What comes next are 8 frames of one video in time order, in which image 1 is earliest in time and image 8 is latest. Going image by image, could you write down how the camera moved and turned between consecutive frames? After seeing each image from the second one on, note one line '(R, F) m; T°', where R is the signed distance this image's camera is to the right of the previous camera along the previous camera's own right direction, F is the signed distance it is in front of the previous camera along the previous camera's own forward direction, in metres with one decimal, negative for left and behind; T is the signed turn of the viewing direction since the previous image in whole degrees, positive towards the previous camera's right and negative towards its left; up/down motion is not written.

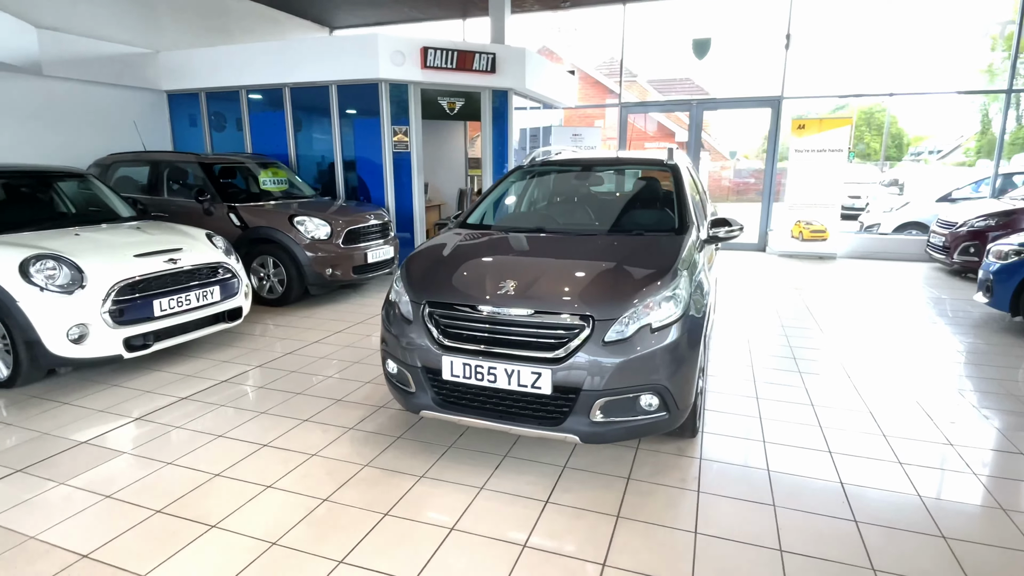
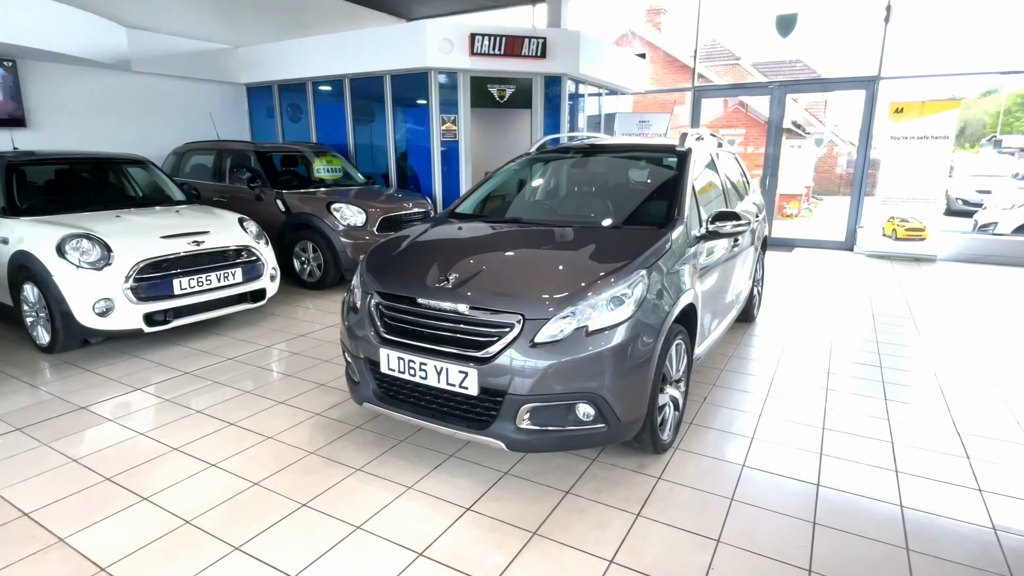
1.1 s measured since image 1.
(+0.6, +0.2) m; -10°
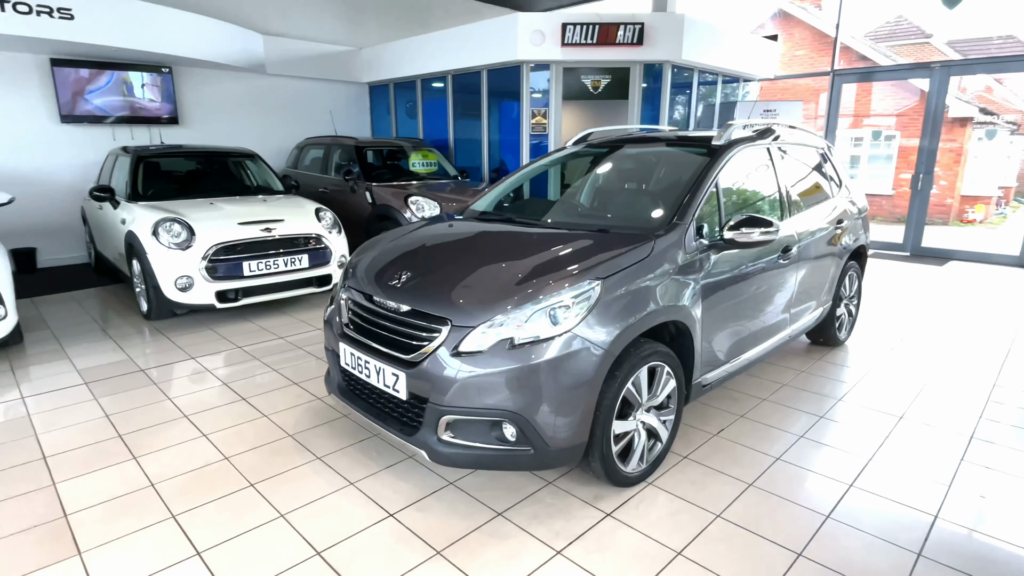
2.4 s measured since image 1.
(+0.7, +0.2) m; -15°
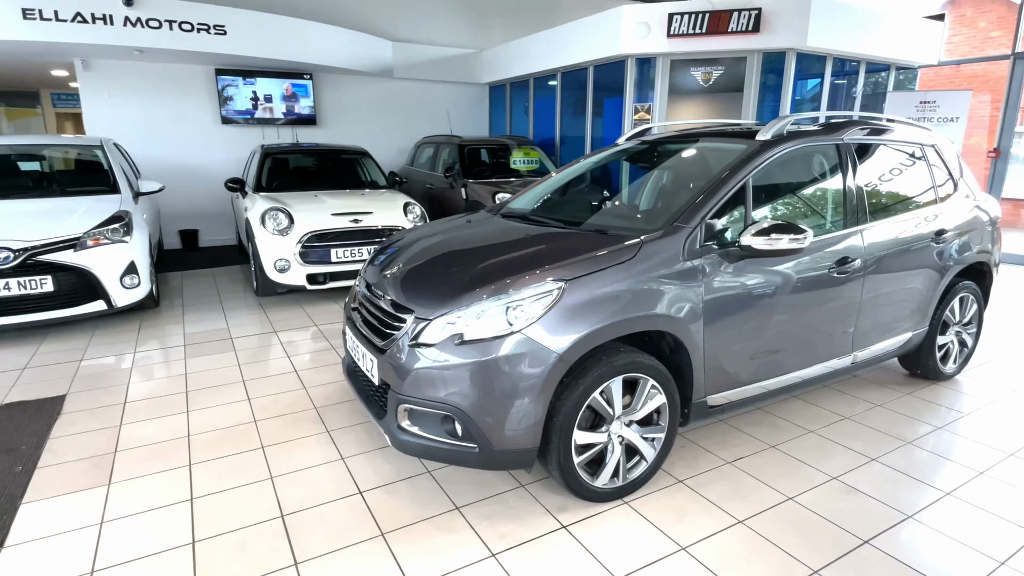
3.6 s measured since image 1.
(+0.6, +0.1) m; -15°
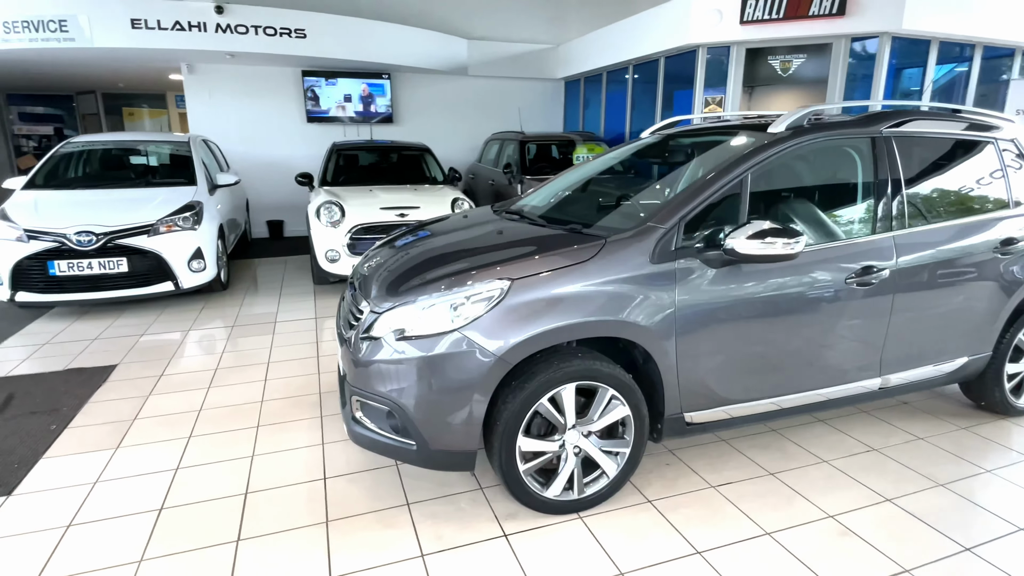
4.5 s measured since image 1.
(+0.5, +0.1) m; -10°
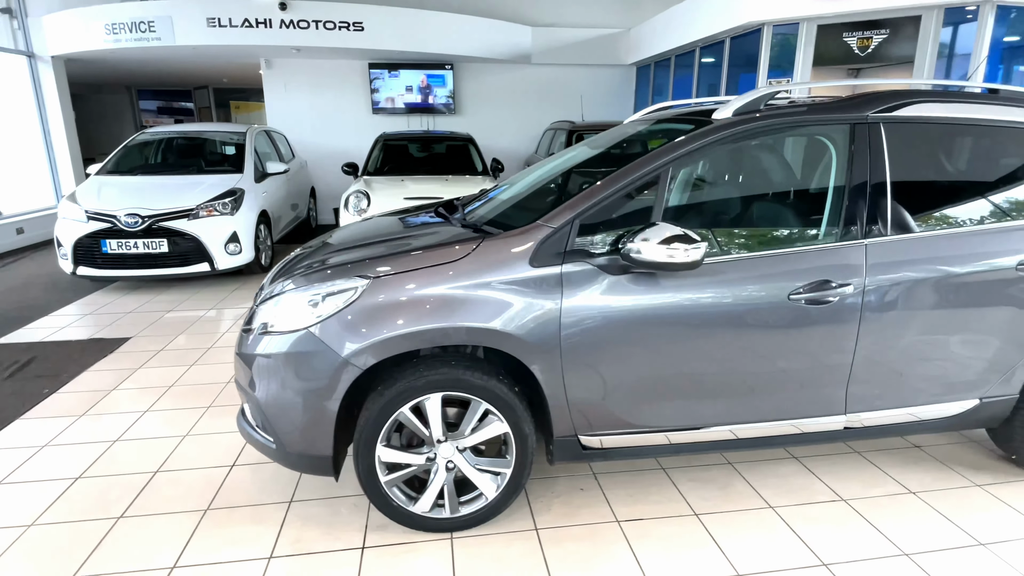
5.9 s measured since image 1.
(+0.7, +0.2) m; -11°
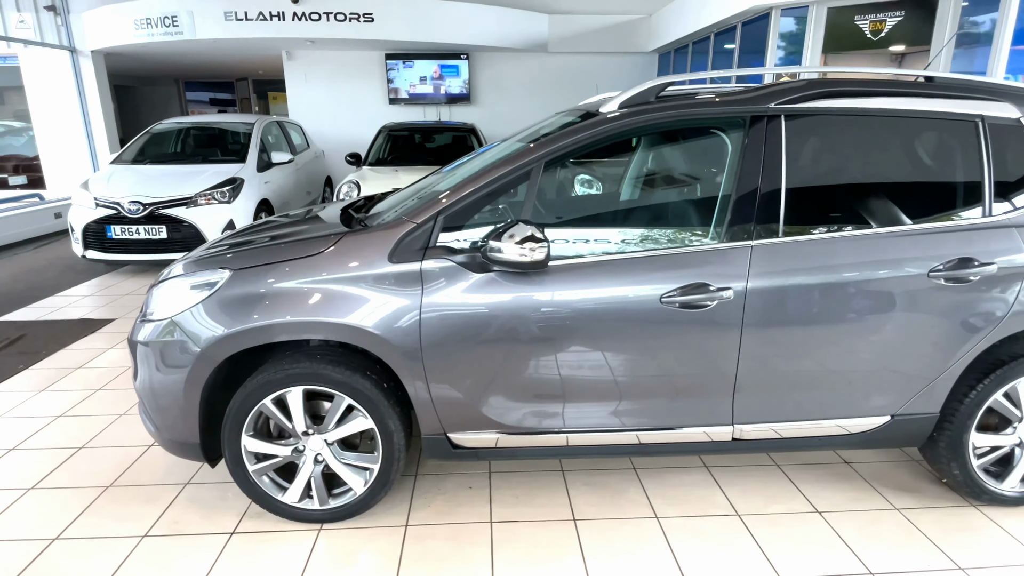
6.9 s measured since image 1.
(+0.6, +0.1) m; -5°
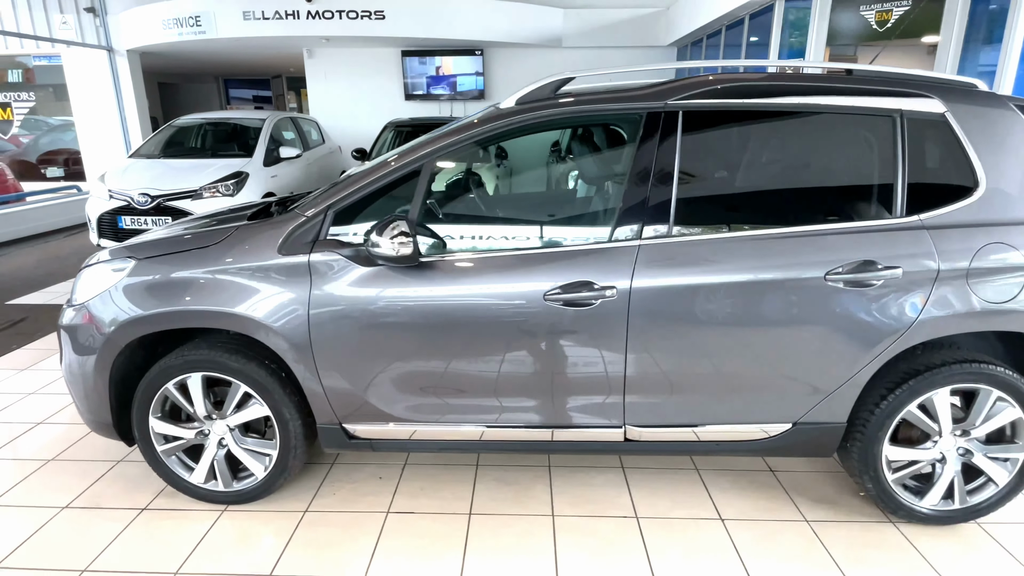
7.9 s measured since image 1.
(+0.5, 0.0) m; -4°
